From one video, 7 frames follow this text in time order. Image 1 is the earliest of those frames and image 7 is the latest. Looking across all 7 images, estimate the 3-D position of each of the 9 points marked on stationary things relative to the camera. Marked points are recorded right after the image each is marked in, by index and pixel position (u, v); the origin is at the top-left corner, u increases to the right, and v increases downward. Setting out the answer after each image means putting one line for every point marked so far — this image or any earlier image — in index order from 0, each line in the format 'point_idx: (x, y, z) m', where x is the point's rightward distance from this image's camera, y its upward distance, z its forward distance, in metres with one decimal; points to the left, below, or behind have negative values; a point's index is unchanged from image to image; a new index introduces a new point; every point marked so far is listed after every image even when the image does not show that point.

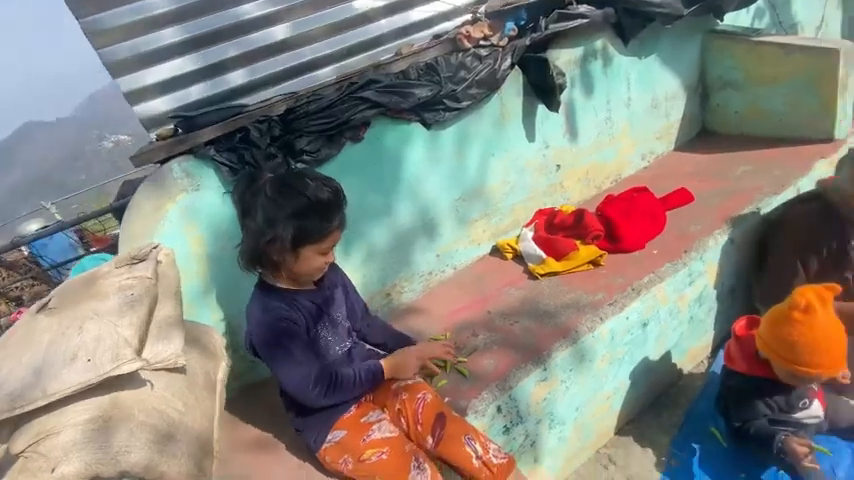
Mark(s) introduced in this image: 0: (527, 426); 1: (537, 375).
0: (+0.6, -1.1, +2.4) m
1: (+0.6, -0.8, +2.4) m
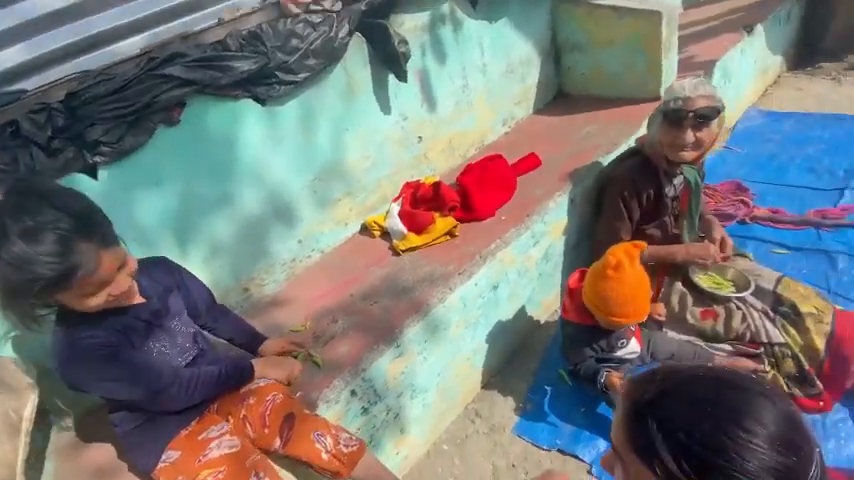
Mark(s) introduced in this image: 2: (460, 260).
0: (-0.2, -1.0, +2.5) m
1: (-0.2, -0.7, +2.4) m
2: (+0.2, -0.1, +2.8) m
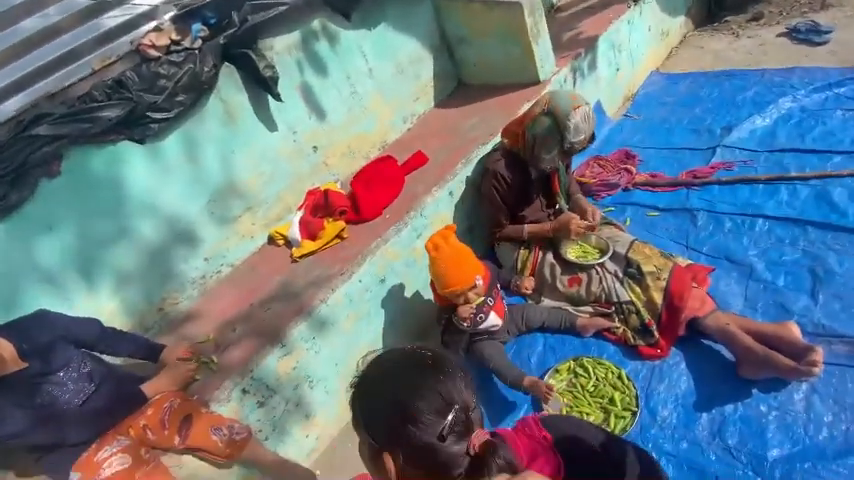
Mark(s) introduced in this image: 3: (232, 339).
0: (-1.0, -1.1, +2.8) m
1: (-1.0, -0.8, +2.8) m
2: (-0.7, -0.2, +3.1) m
3: (-1.4, -0.7, +2.9) m
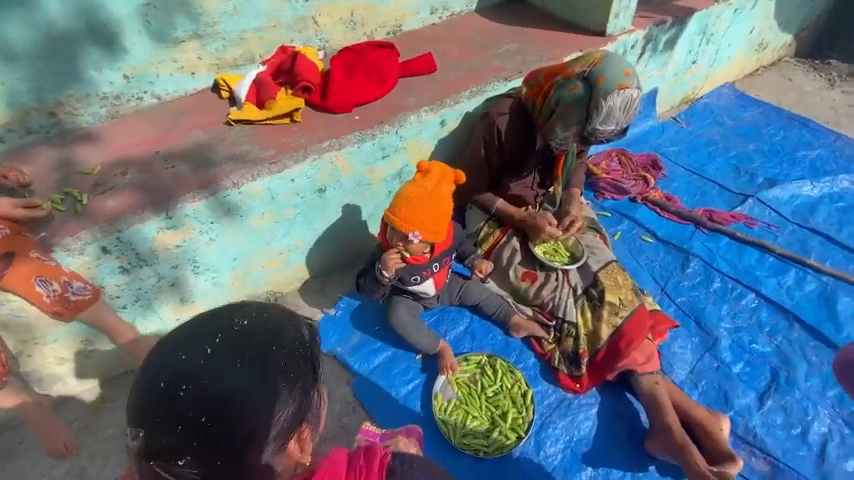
0: (-1.6, -0.2, +2.4) m
1: (-1.5, +0.1, +2.3) m
2: (-0.9, +0.6, +2.5) m
3: (-1.8, +0.3, +2.3) m
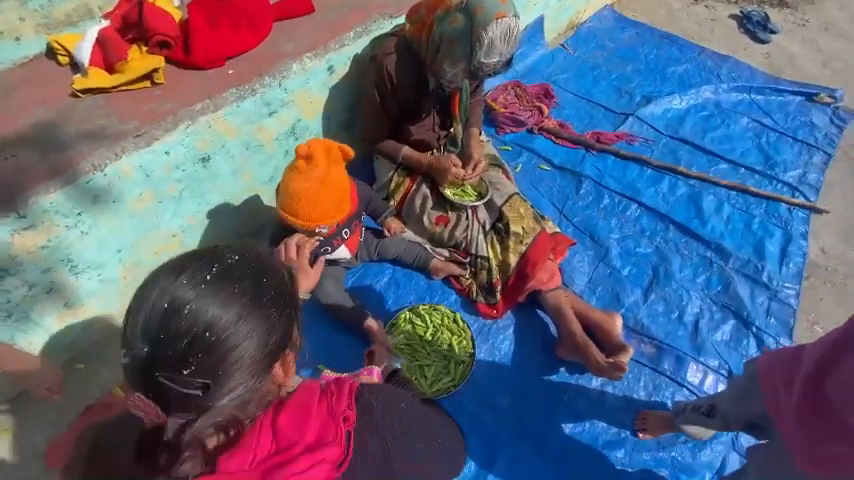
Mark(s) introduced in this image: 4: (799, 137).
0: (-2.1, -0.2, +2.1) m
1: (-2.0, +0.1, +1.9) m
2: (-1.6, +0.7, +2.2) m
3: (-2.4, +0.3, +1.9) m
4: (+3.4, +0.9, +3.6) m
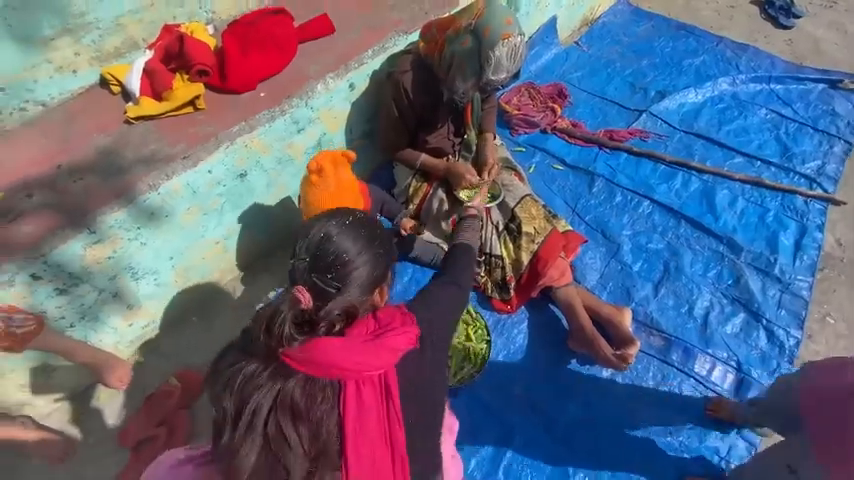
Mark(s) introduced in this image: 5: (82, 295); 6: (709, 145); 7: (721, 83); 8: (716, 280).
0: (-2.0, -0.3, +2.4) m
1: (-1.9, 0.0, +2.3) m
2: (-1.5, +0.6, +2.5) m
3: (-2.3, +0.2, +2.3) m
4: (+3.6, +1.0, +3.6) m
5: (-2.1, -0.3, +2.4) m
6: (+2.5, +0.9, +3.6) m
7: (+2.9, +1.5, +3.9) m
8: (+2.1, -0.3, +2.9) m
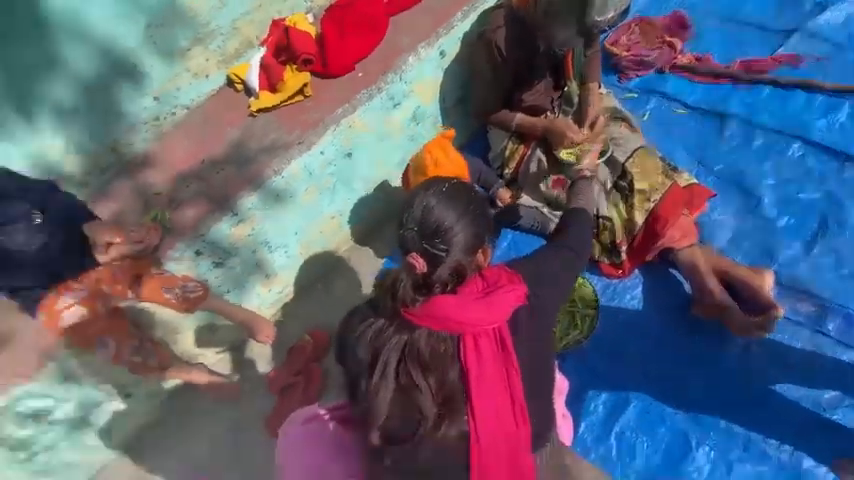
0: (-1.3, -0.1, +2.9) m
1: (-1.3, +0.1, +2.7) m
2: (-0.8, +0.8, +2.7) m
3: (-1.7, +0.3, +2.8) m
4: (+4.3, +1.5, +2.6) m
5: (-1.4, -0.2, +2.9) m
6: (+3.3, +1.3, +2.8) m
7: (+3.7, +2.0, +3.0) m
8: (+2.8, 0.0, +2.4) m
